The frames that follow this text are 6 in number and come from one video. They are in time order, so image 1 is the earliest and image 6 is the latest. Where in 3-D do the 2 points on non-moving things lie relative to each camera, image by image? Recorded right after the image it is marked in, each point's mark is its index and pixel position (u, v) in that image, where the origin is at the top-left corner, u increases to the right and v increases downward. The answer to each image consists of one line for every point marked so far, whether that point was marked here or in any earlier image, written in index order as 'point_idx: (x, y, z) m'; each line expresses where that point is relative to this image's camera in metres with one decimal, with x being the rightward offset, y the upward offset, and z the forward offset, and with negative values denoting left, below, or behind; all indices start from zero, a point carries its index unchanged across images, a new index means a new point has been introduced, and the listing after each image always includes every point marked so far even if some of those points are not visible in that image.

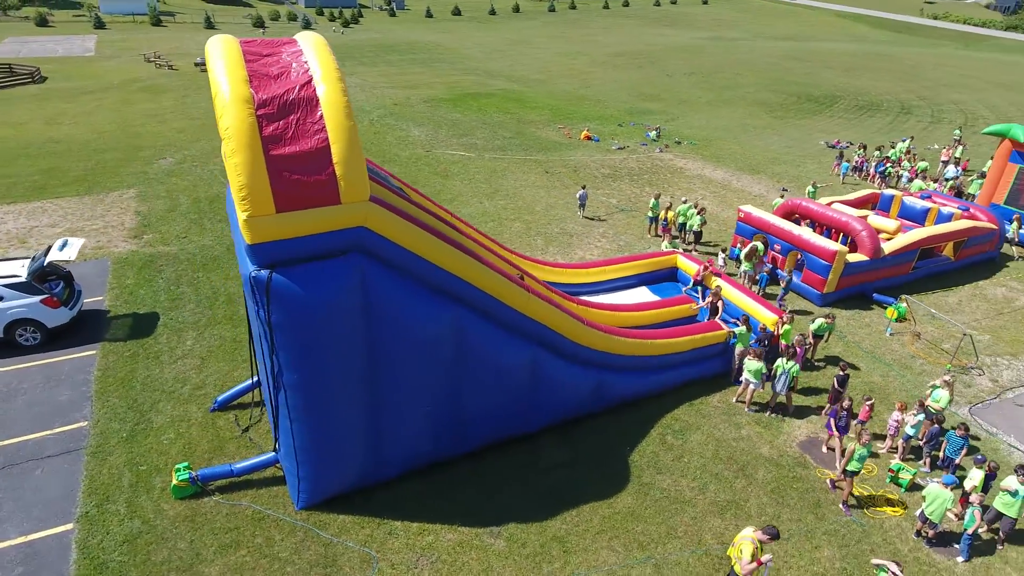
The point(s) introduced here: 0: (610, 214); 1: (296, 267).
0: (+2.5, +1.9, +16.5) m
1: (-2.0, +0.2, +6.1) m
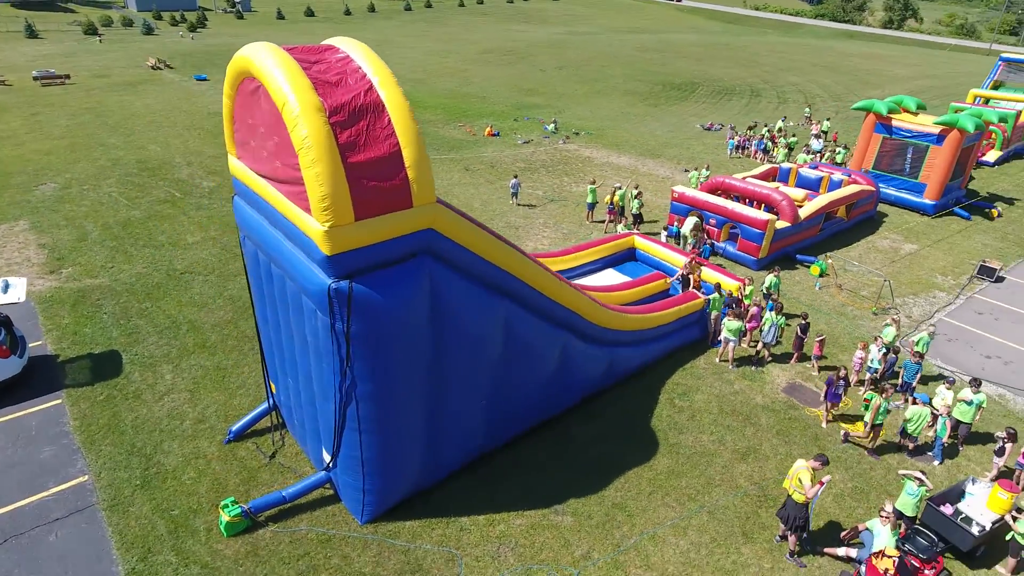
0: (+0.8, +2.2, +17.1) m
1: (-1.3, +0.1, +6.0) m
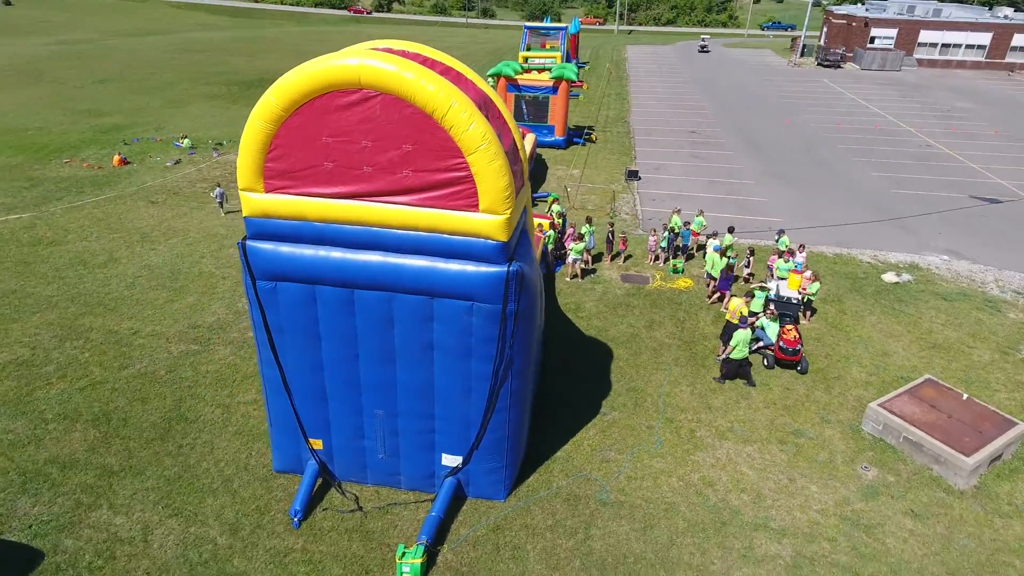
0: (-5.8, +1.9, +16.3) m
1: (0.0, +0.4, +6.5) m
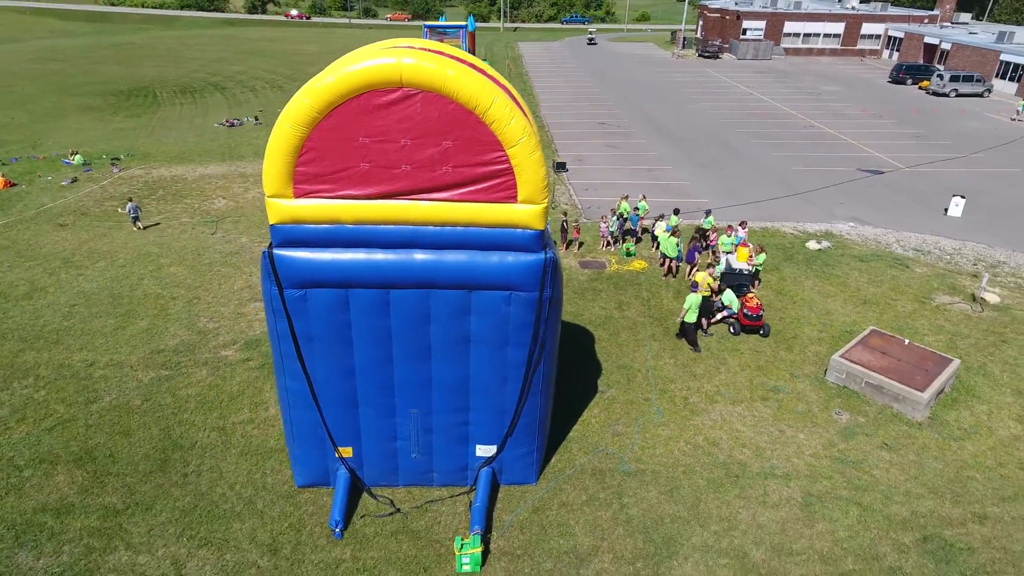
0: (-7.1, +1.5, +15.5) m
1: (+0.4, +0.5, +6.8) m
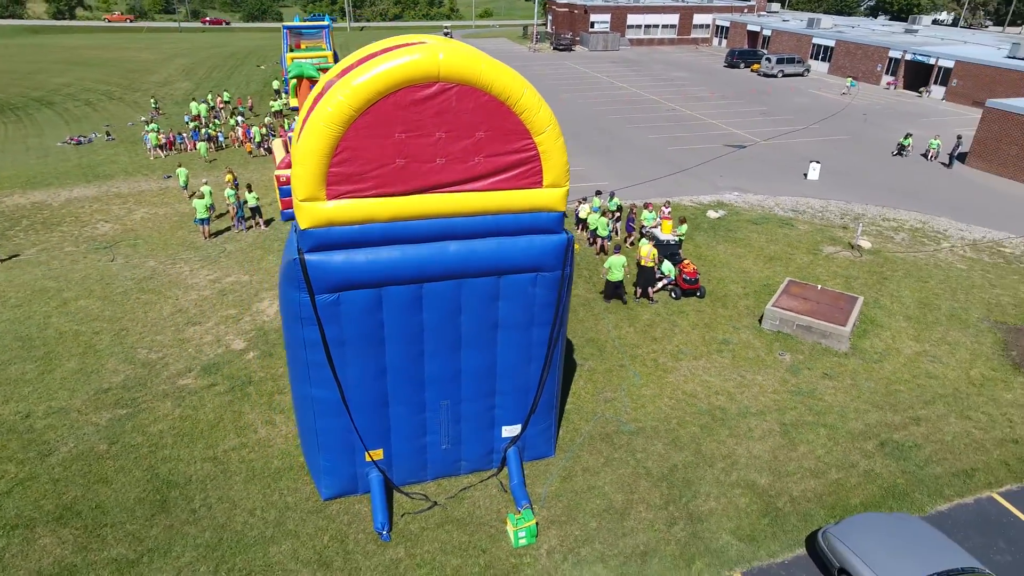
0: (-8.7, +0.8, +14.1) m
1: (+0.5, +0.7, +7.2) m
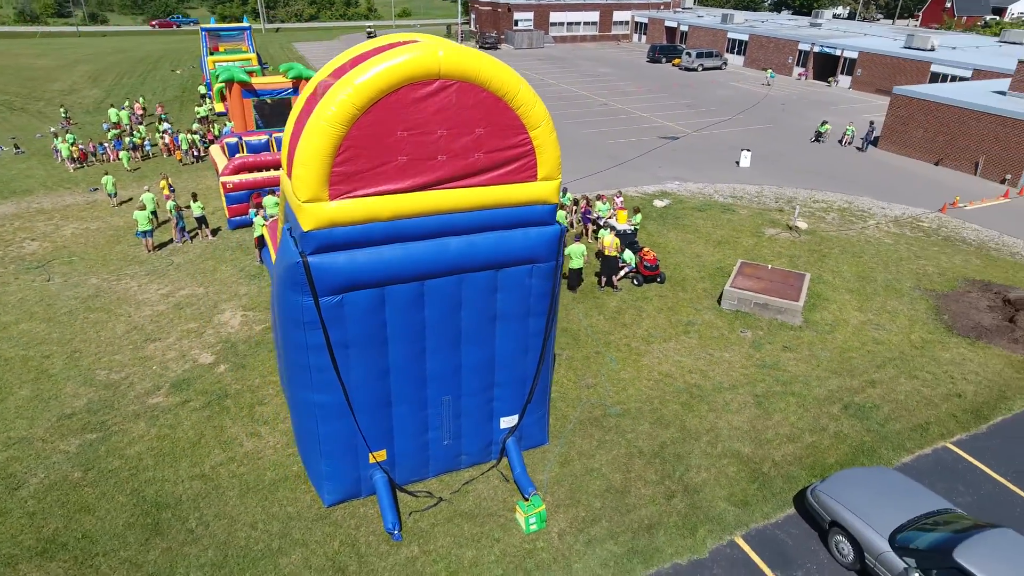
0: (-9.5, +0.3, +13.2) m
1: (+0.4, +0.8, +7.4) m
